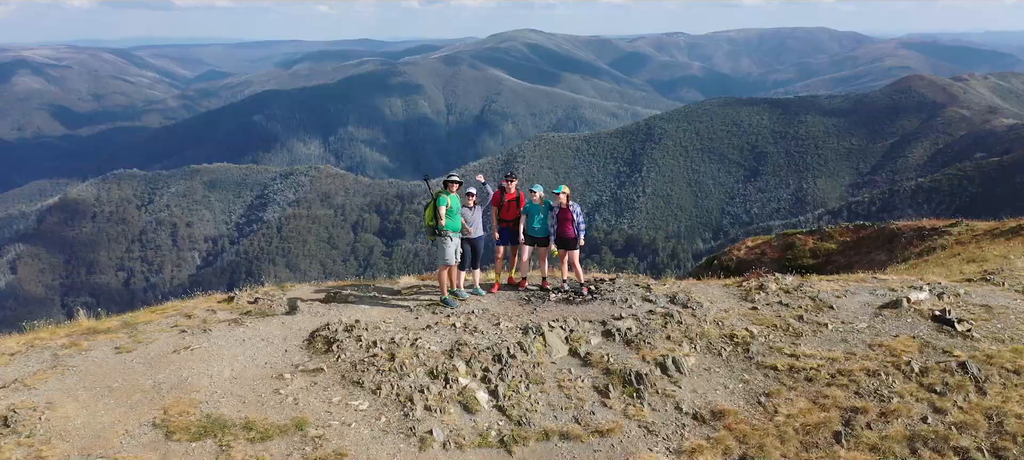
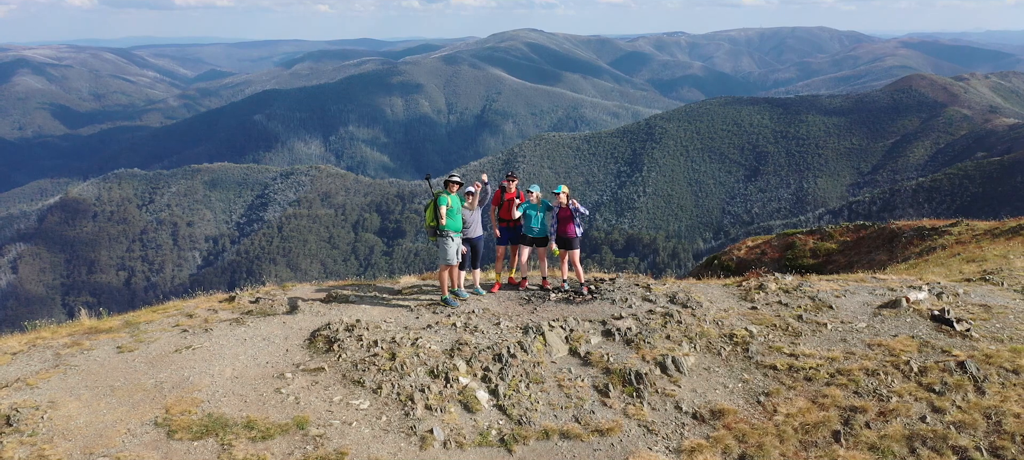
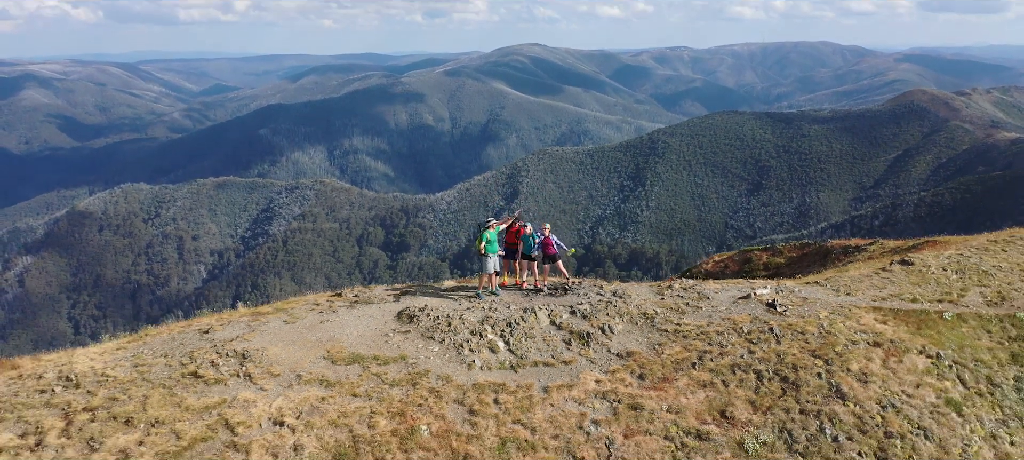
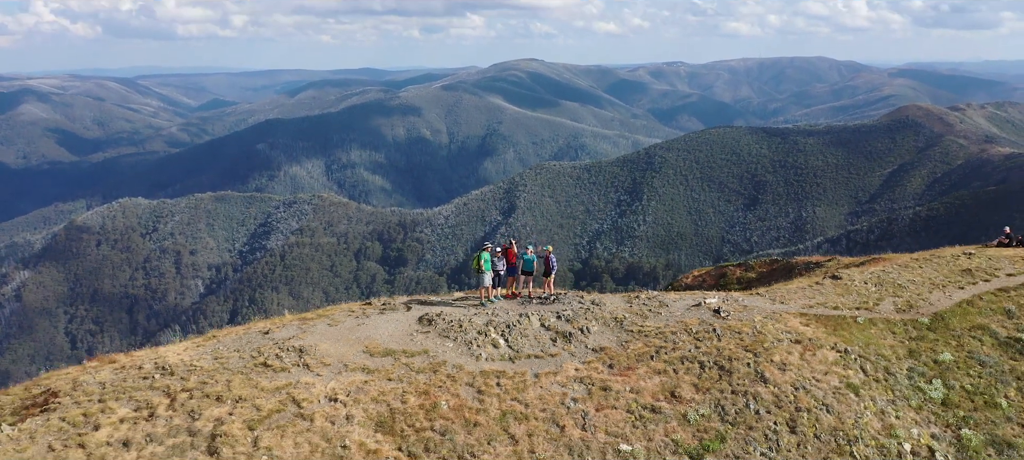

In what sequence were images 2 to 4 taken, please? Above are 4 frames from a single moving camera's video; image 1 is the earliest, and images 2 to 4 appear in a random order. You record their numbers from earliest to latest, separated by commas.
2, 3, 4
